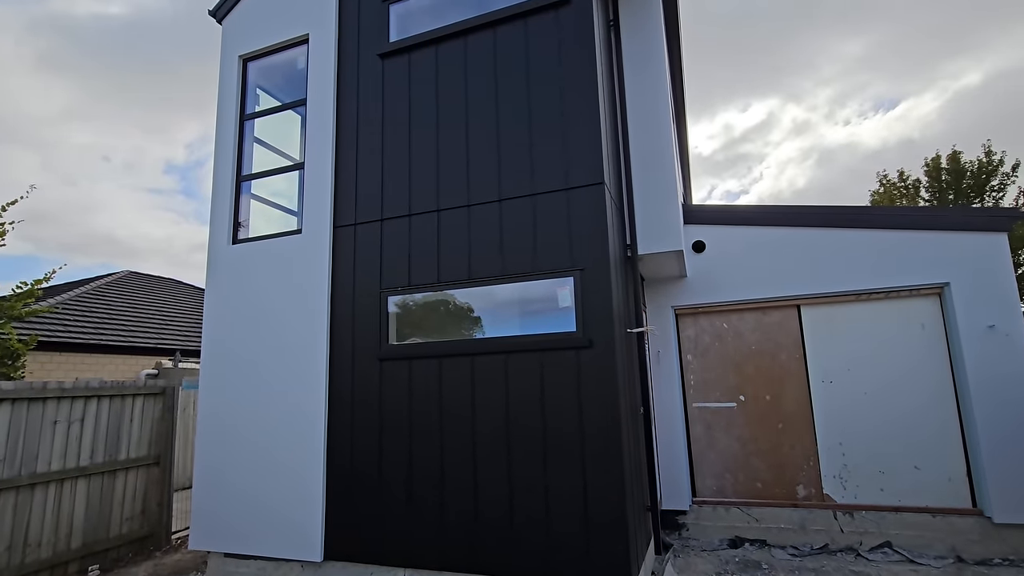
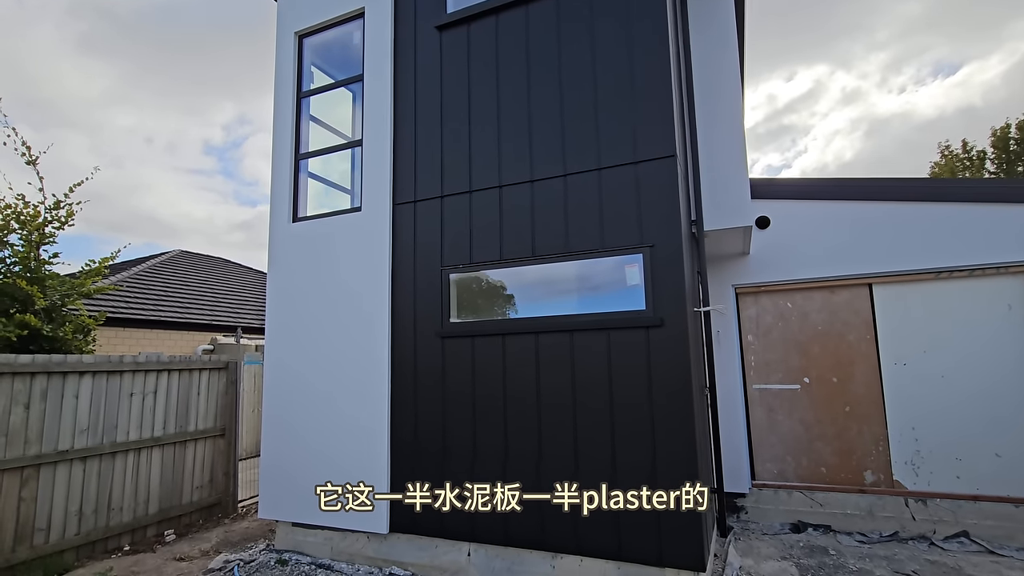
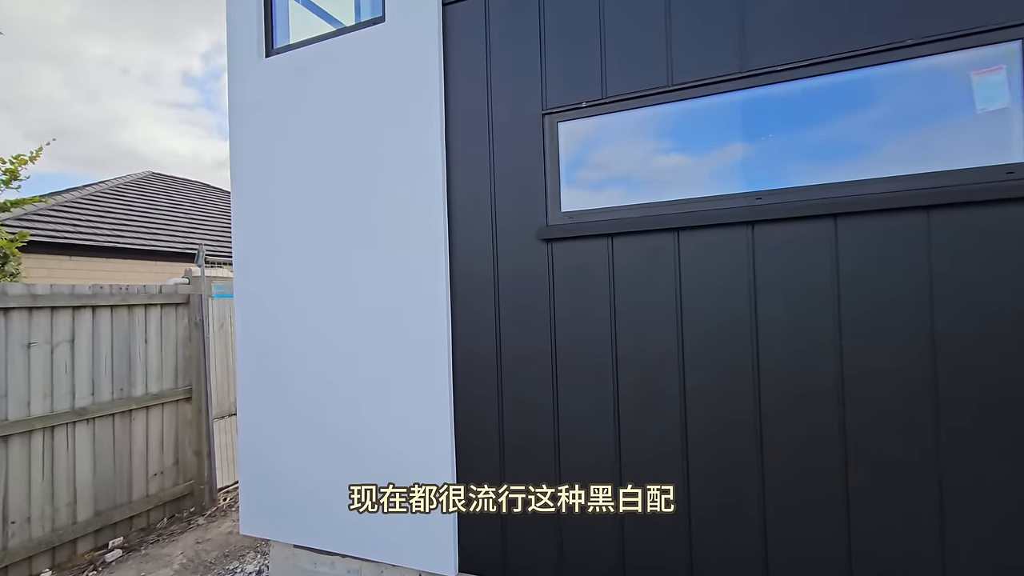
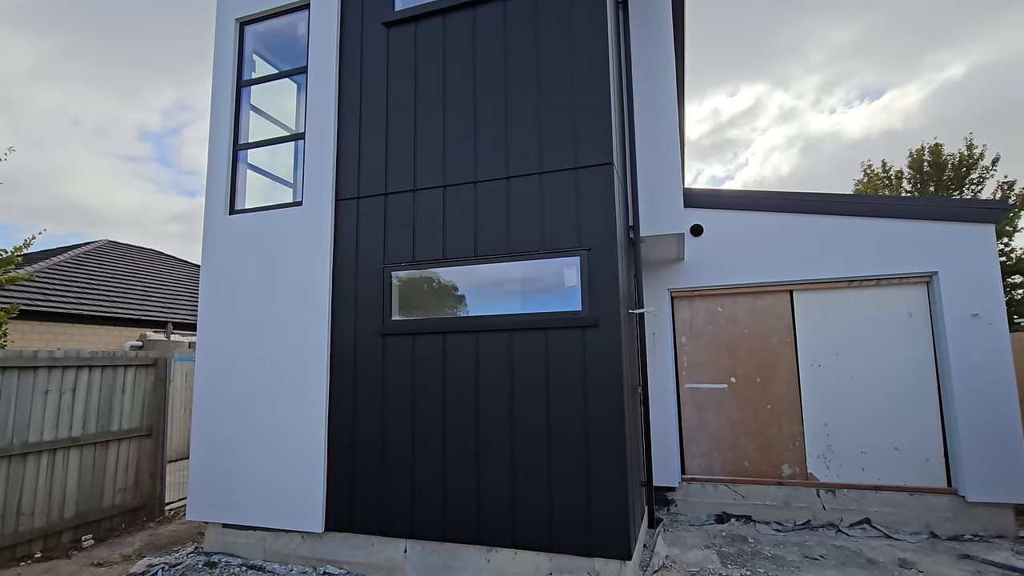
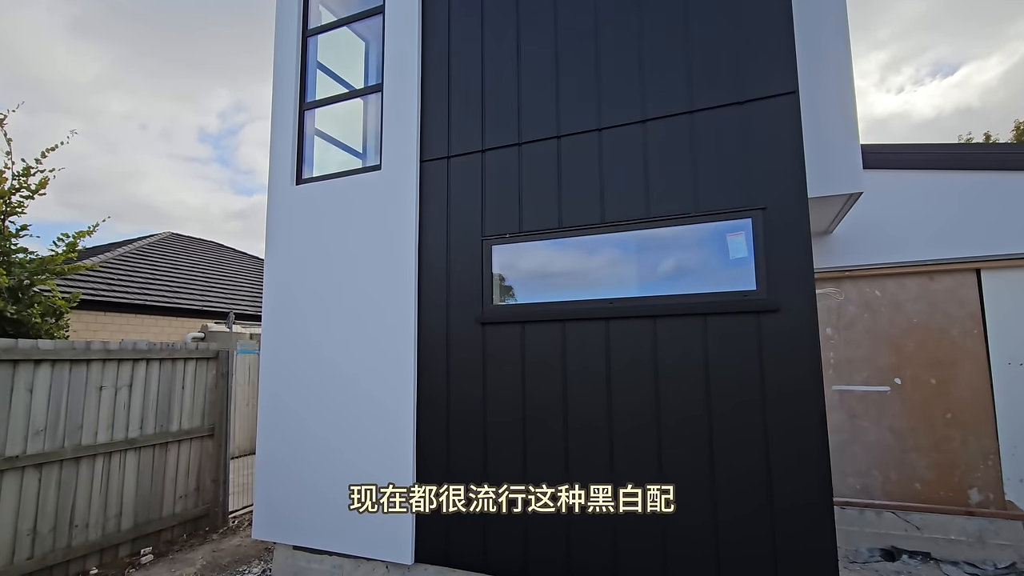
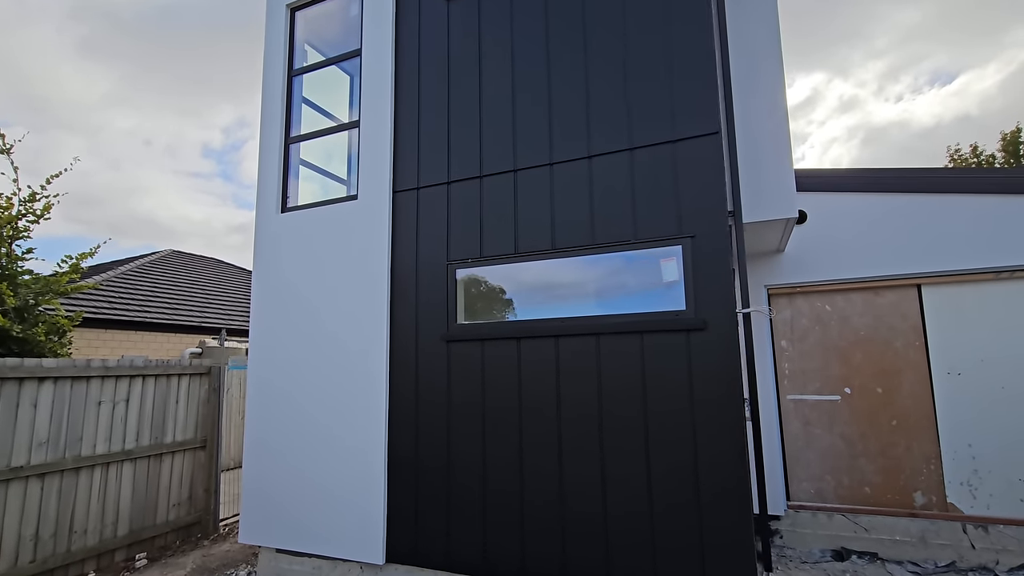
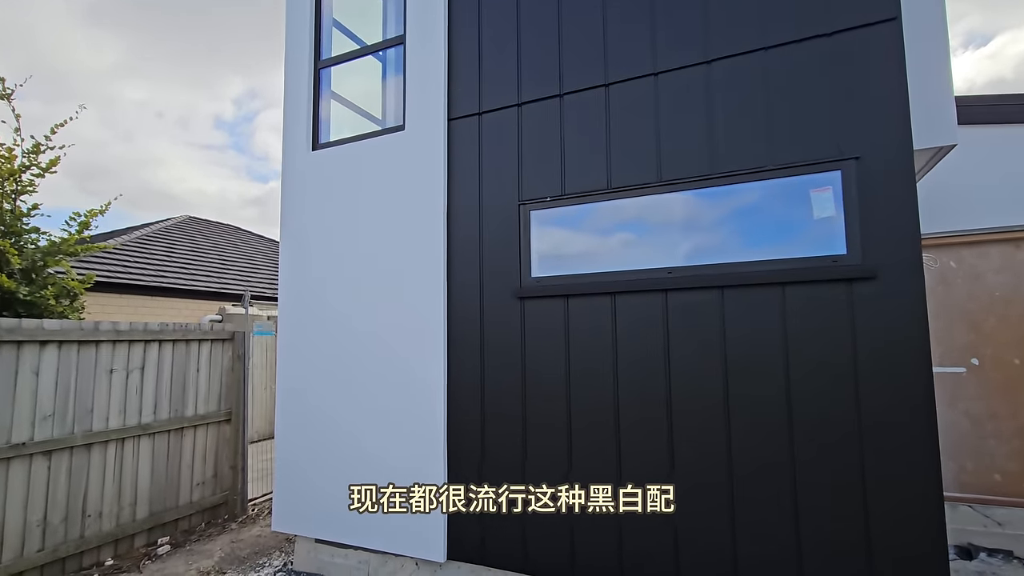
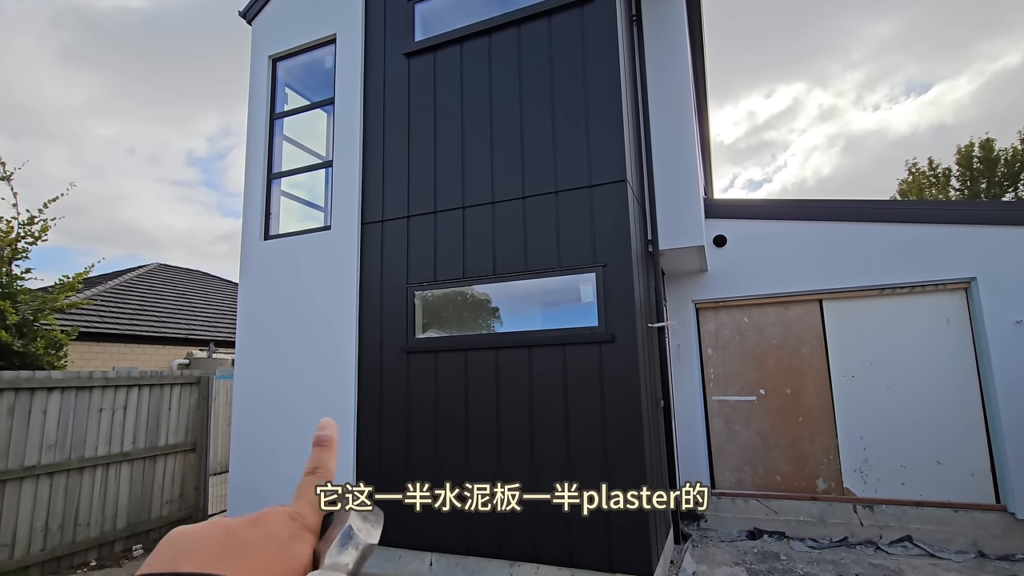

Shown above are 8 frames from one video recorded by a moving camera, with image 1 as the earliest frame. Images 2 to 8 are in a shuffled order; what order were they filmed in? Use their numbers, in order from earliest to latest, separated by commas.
4, 8, 2, 6, 5, 7, 3
